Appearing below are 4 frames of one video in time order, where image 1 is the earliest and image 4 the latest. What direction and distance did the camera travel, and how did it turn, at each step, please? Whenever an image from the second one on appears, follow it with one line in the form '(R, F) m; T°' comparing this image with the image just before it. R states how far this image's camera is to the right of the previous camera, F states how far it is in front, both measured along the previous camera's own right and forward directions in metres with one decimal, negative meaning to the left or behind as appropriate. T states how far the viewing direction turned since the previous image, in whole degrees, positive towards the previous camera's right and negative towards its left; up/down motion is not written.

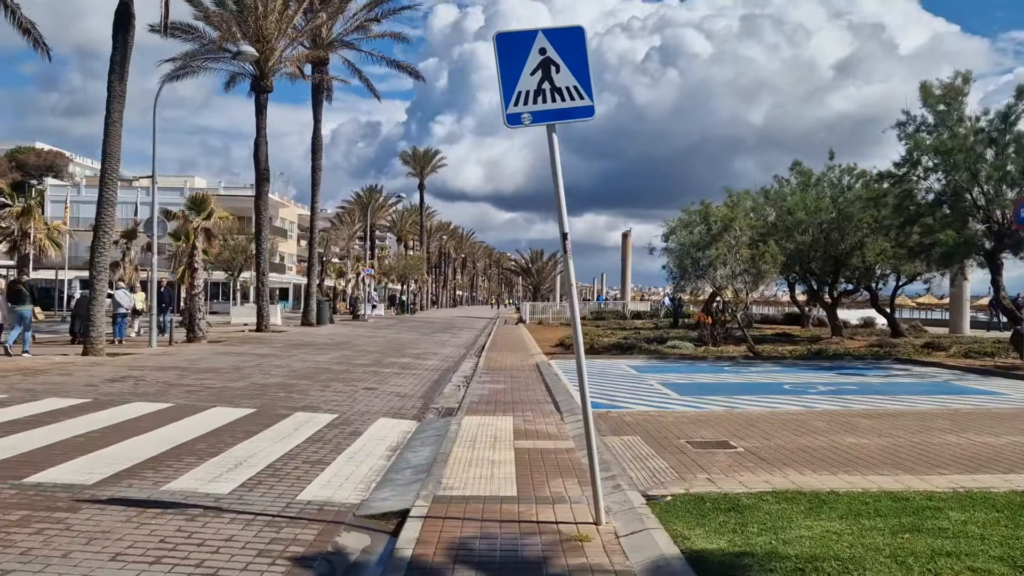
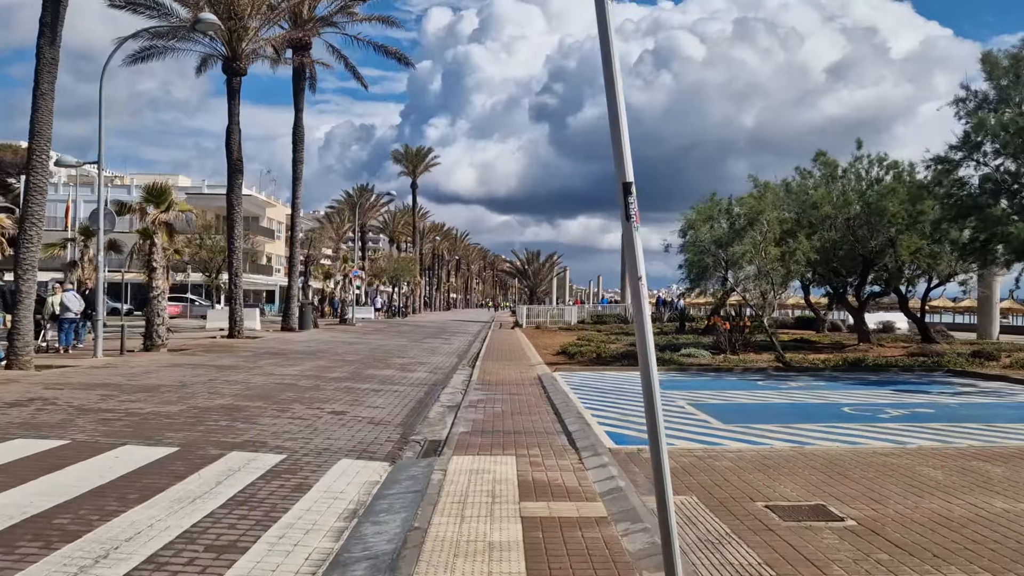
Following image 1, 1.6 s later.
(-0.1, +2.9) m; 0°
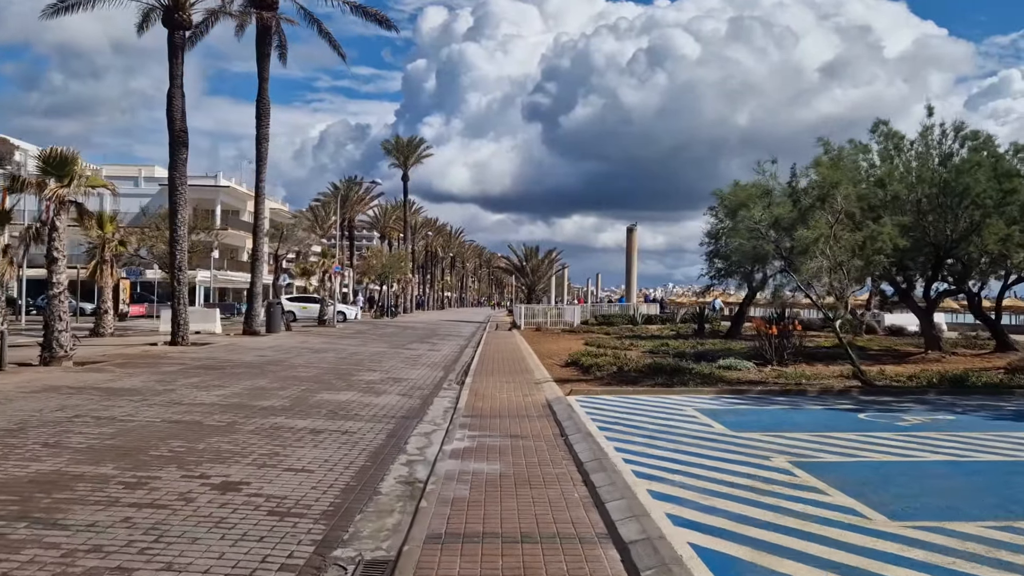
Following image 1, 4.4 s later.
(-0.1, +5.0) m; 0°
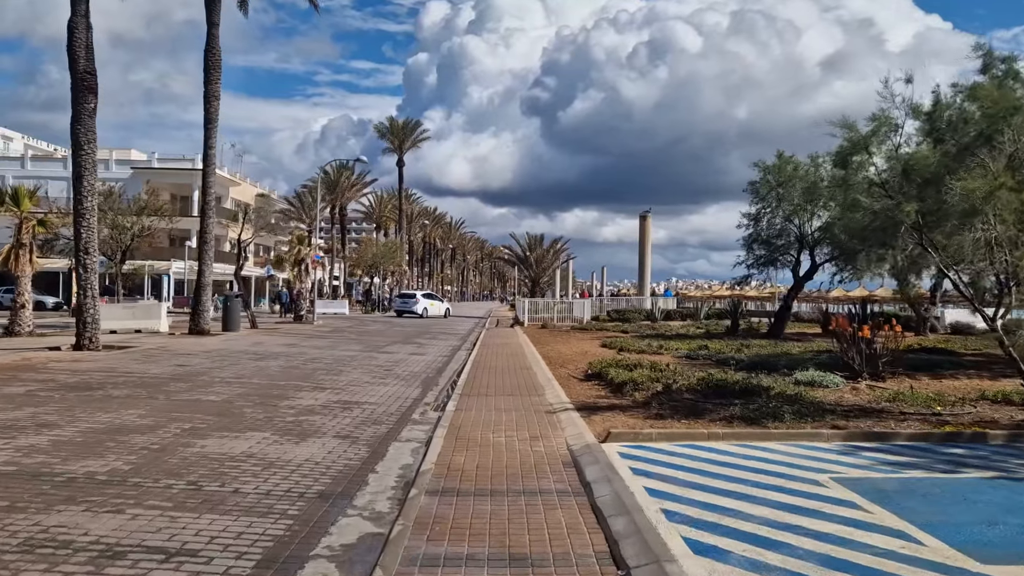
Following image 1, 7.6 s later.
(0.0, +5.7) m; 0°
